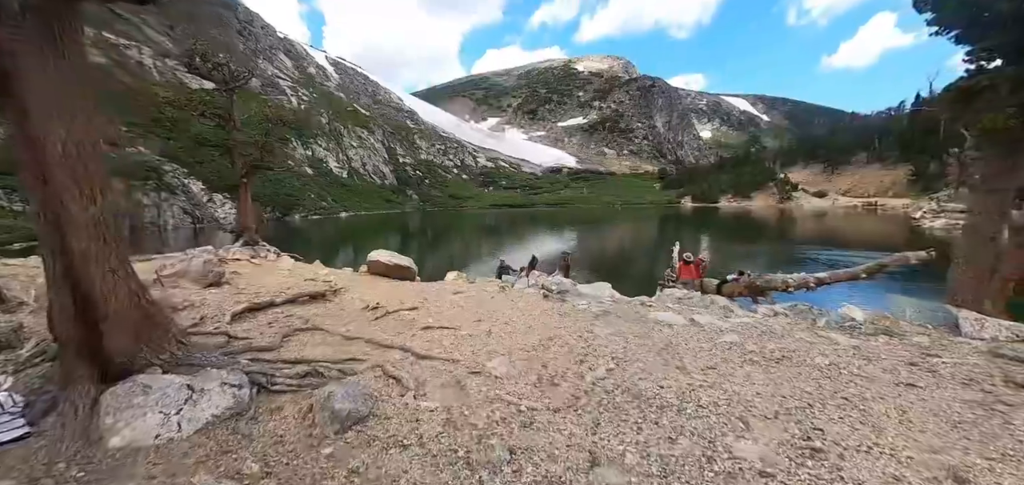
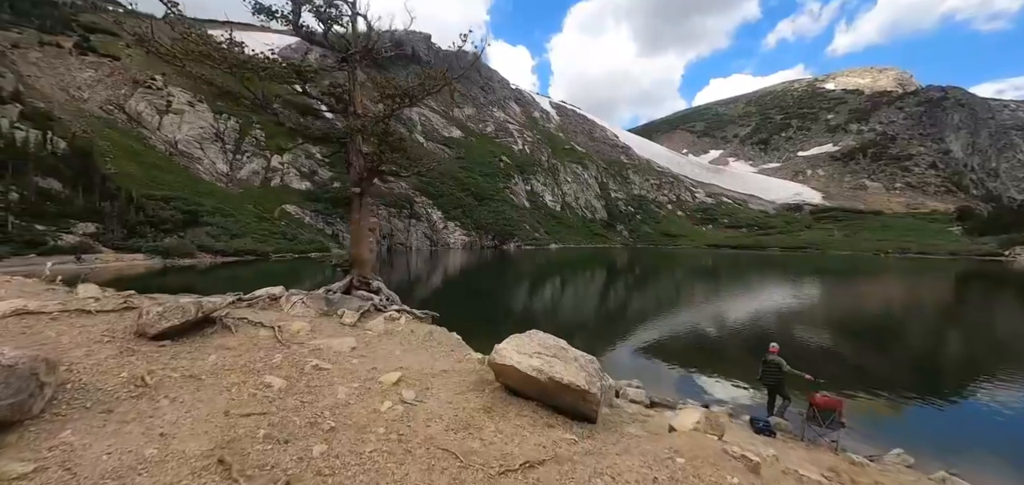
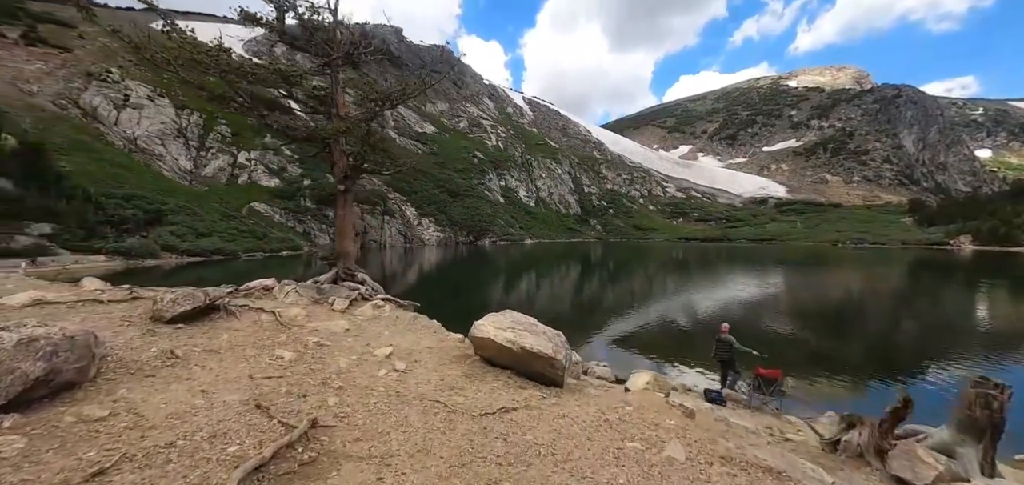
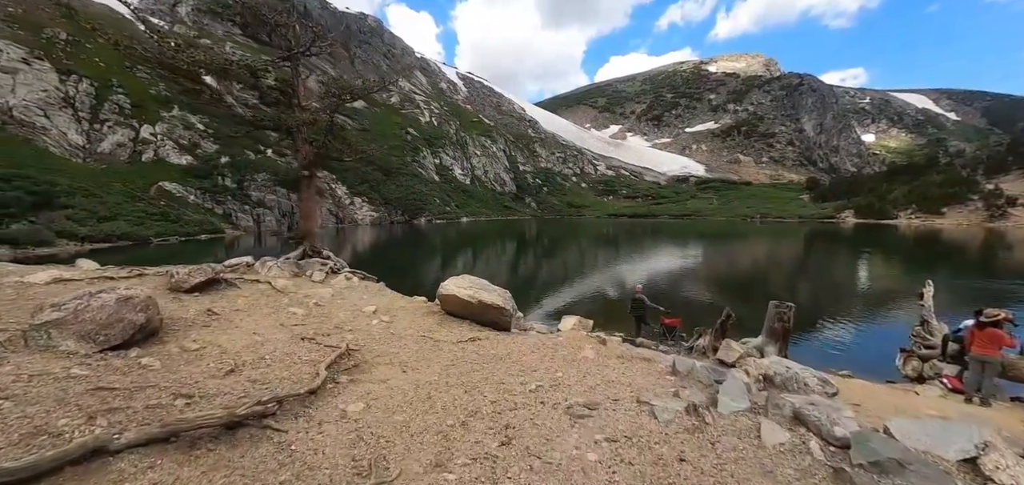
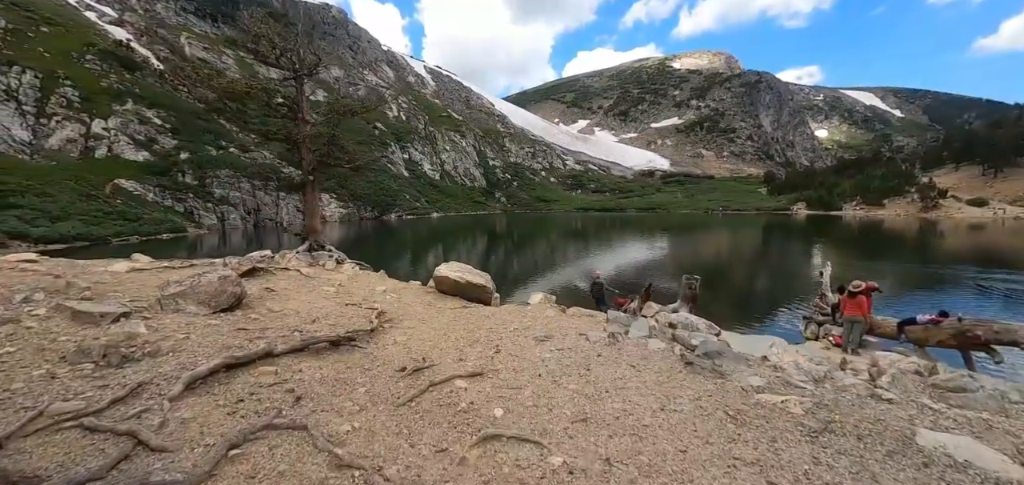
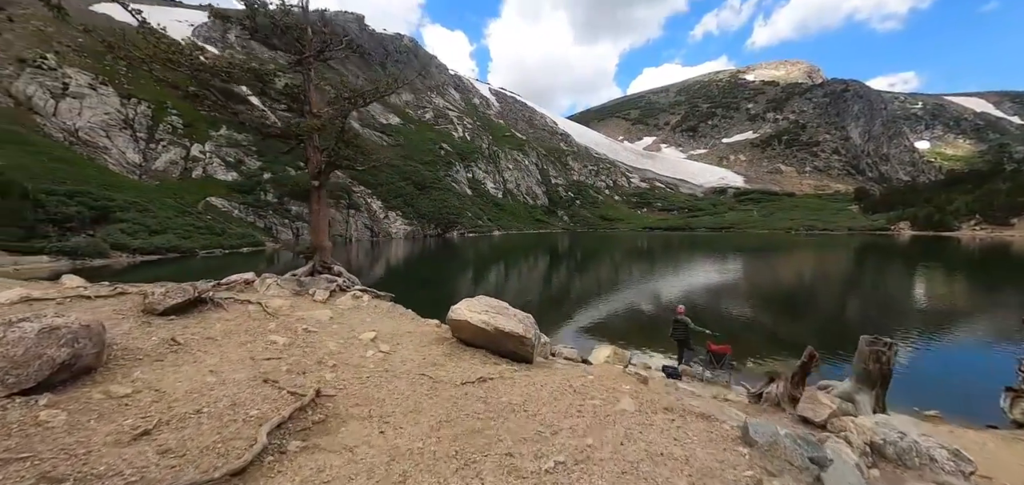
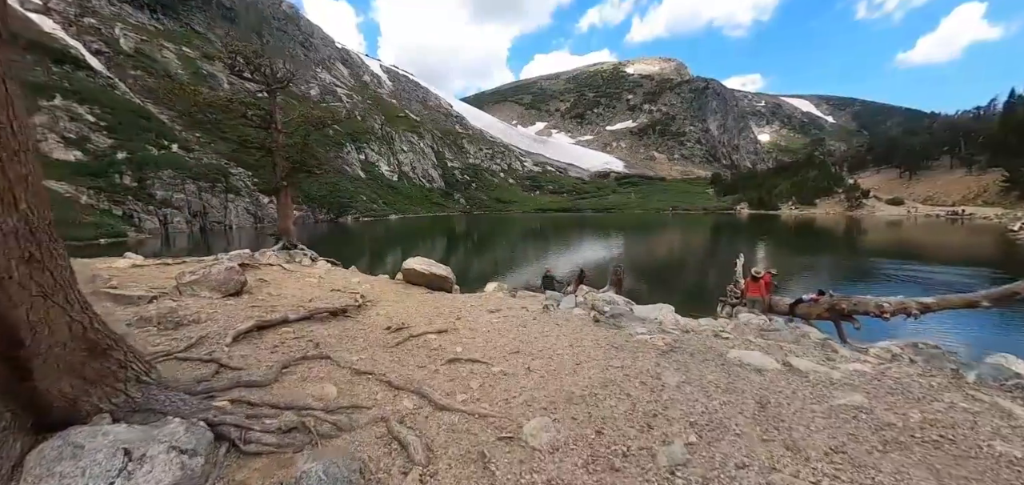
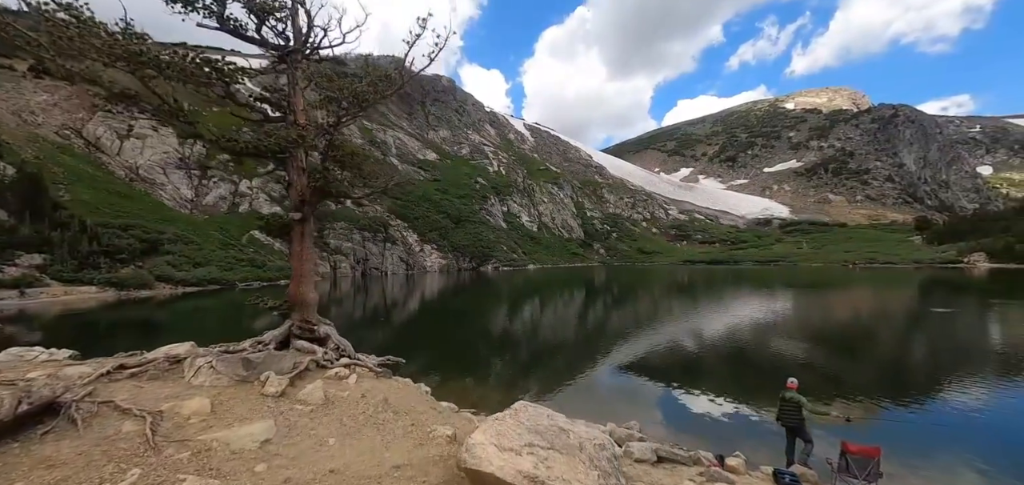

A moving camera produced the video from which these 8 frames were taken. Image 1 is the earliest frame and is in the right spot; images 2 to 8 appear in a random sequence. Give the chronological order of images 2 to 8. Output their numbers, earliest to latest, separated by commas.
7, 5, 4, 6, 3, 2, 8
